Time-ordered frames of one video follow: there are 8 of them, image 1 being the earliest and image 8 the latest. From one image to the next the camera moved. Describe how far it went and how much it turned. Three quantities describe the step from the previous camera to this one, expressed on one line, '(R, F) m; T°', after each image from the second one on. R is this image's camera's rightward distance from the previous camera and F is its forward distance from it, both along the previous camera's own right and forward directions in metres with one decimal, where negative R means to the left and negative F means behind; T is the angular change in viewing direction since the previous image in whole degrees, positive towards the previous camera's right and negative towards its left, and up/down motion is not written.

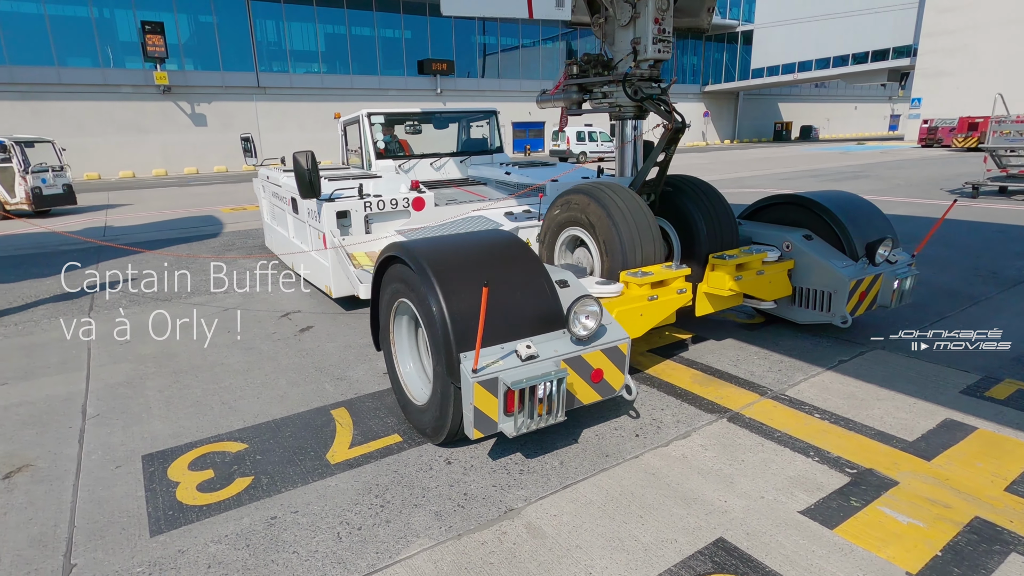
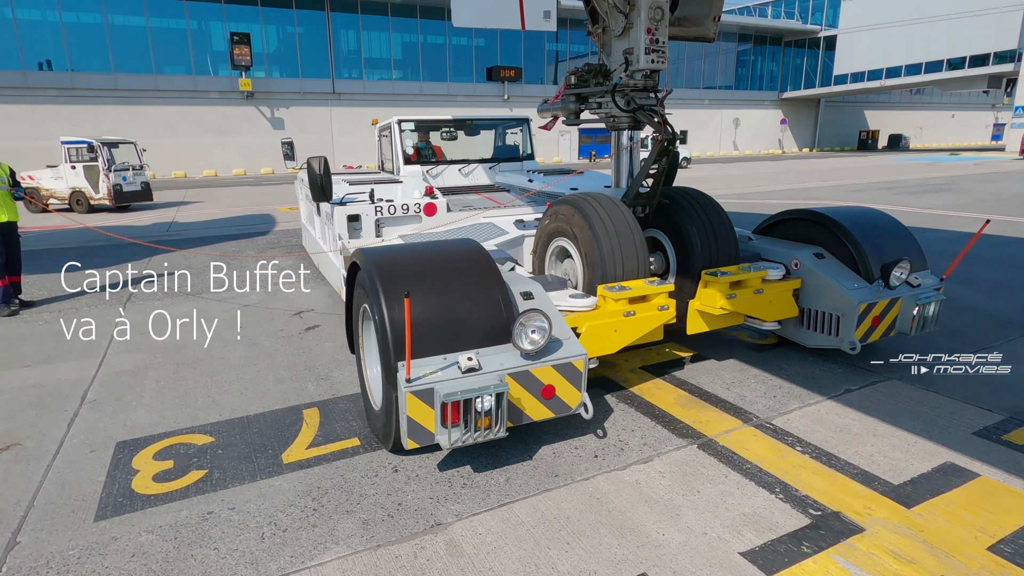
(+0.6, +0.1) m; -6°
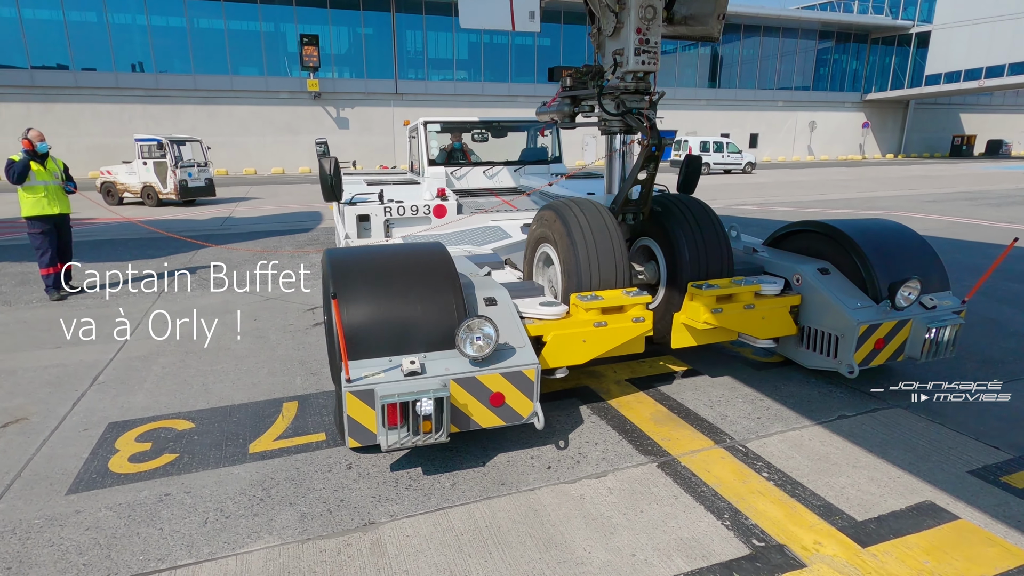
(+0.5, 0.0) m; -6°
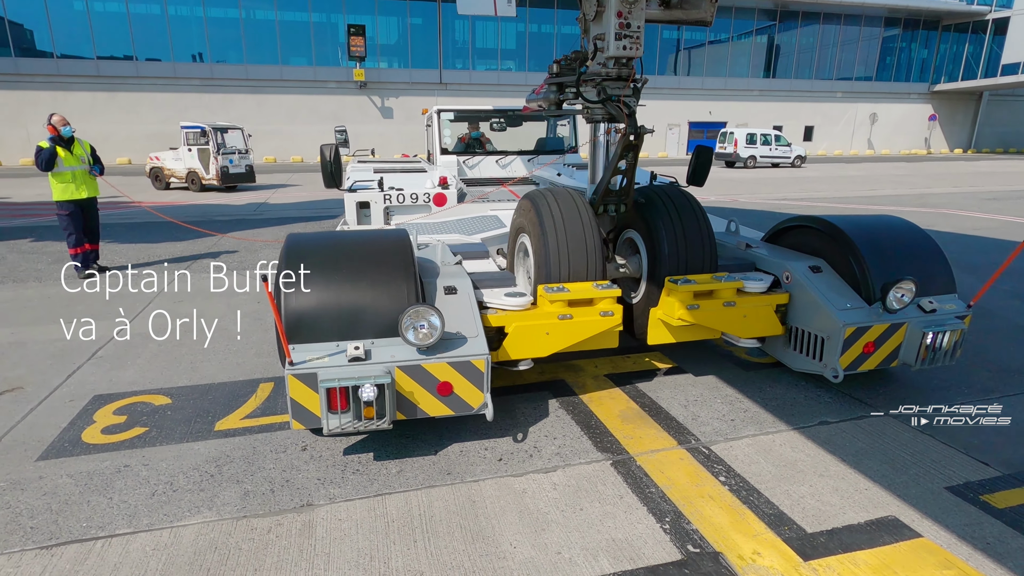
(+0.5, +0.1) m; -4°
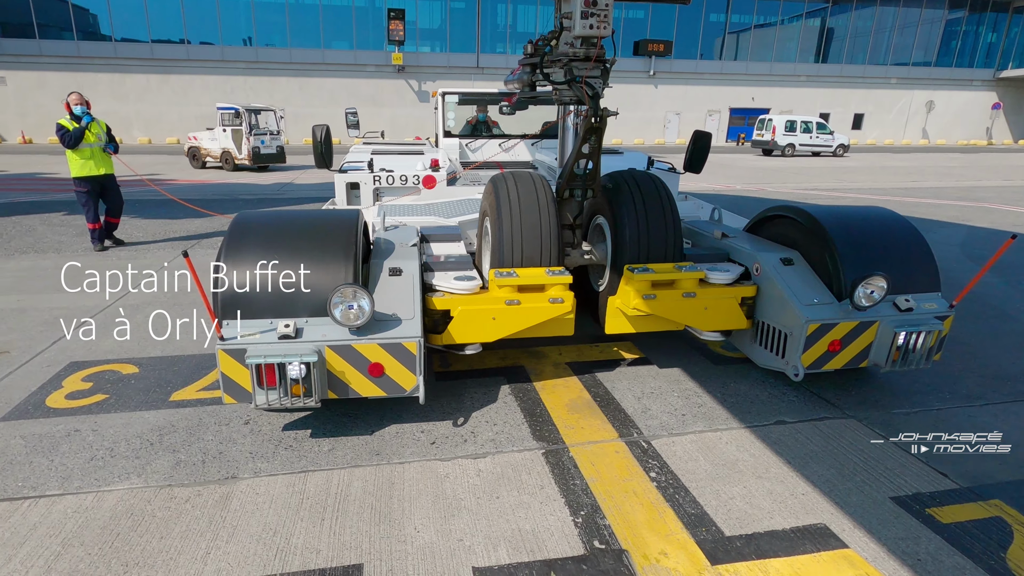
(+0.5, +0.1) m; -4°
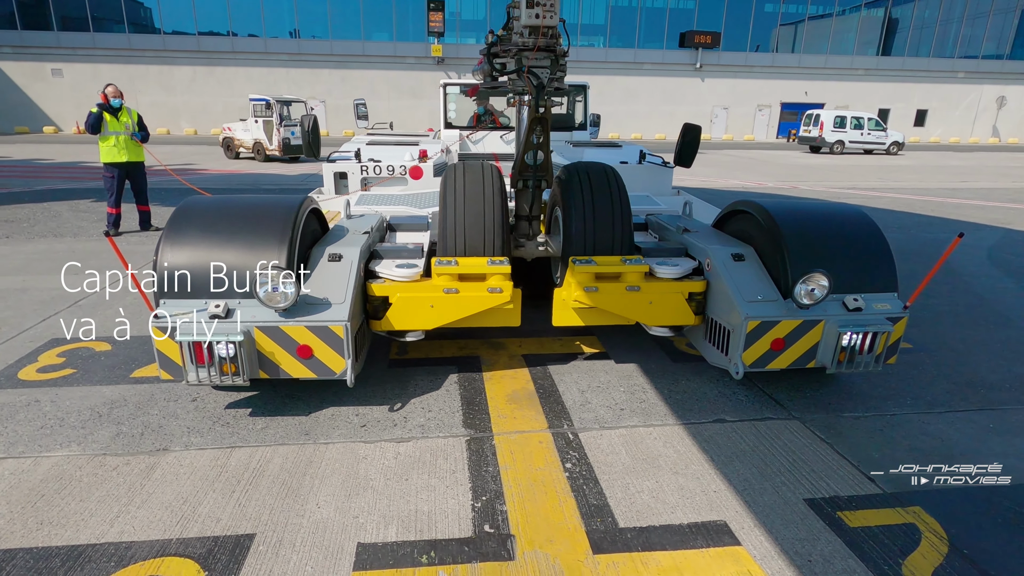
(+0.6, 0.0) m; -4°
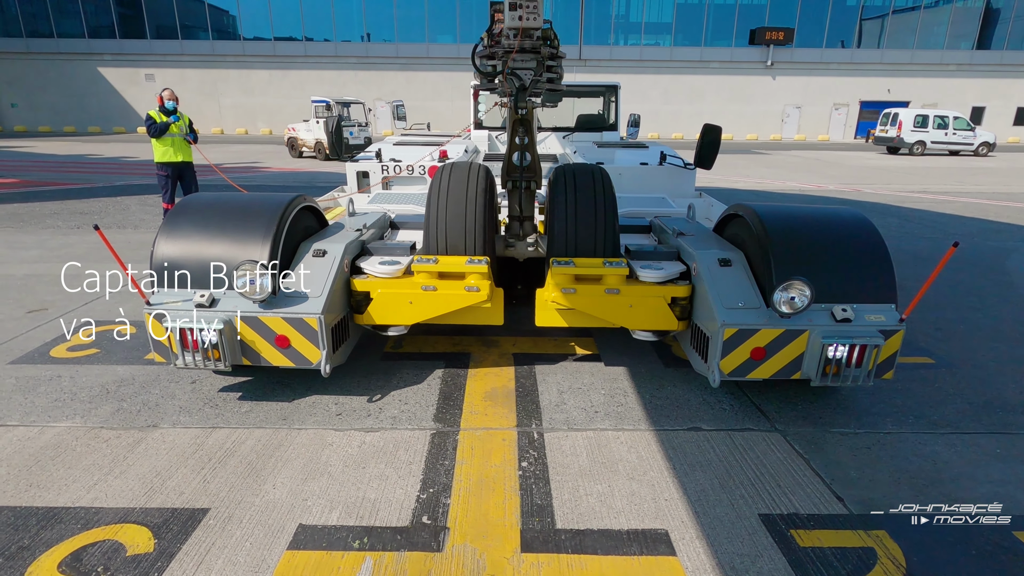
(+0.5, 0.0) m; -6°
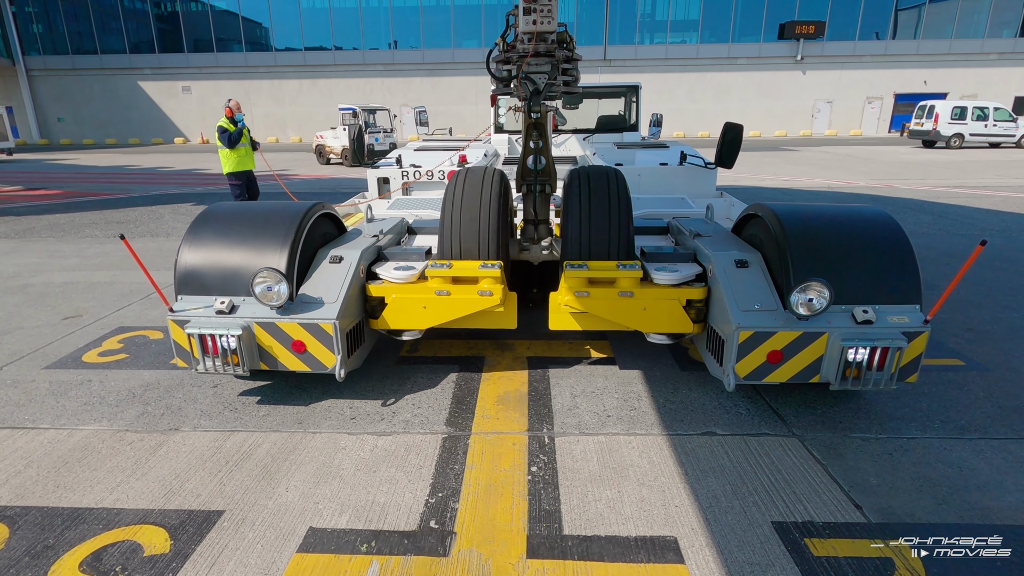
(+0.1, 0.0) m; -3°
